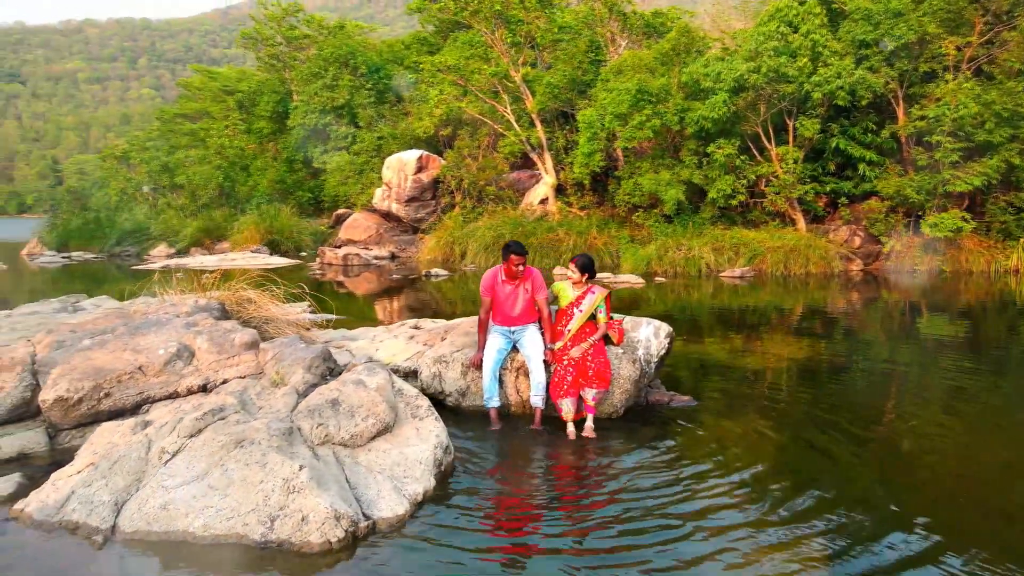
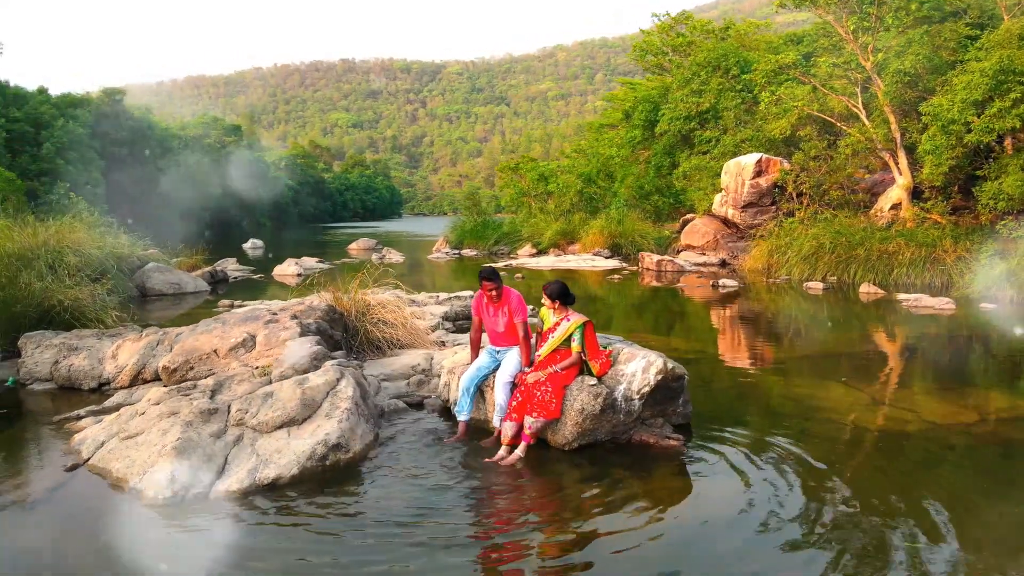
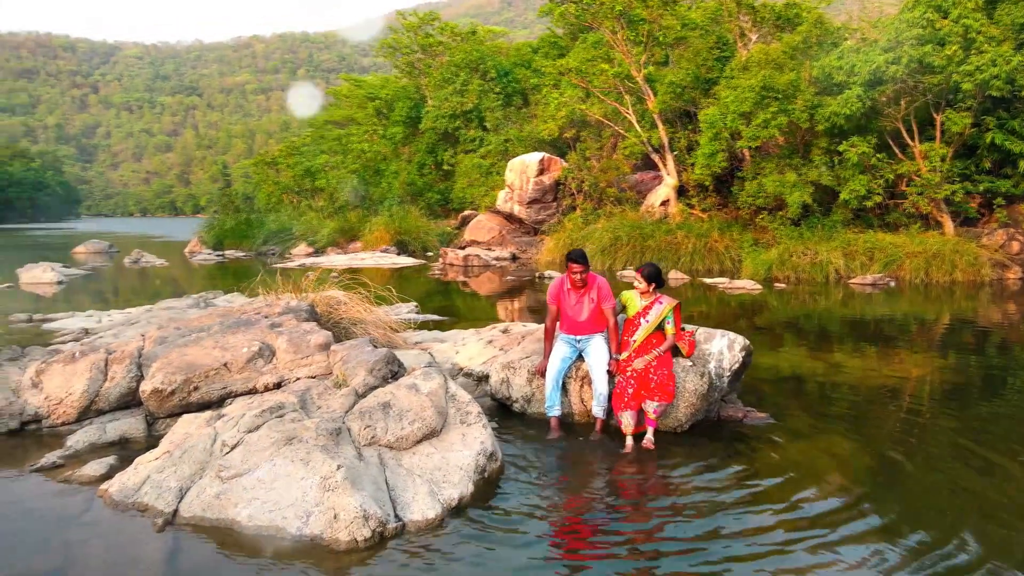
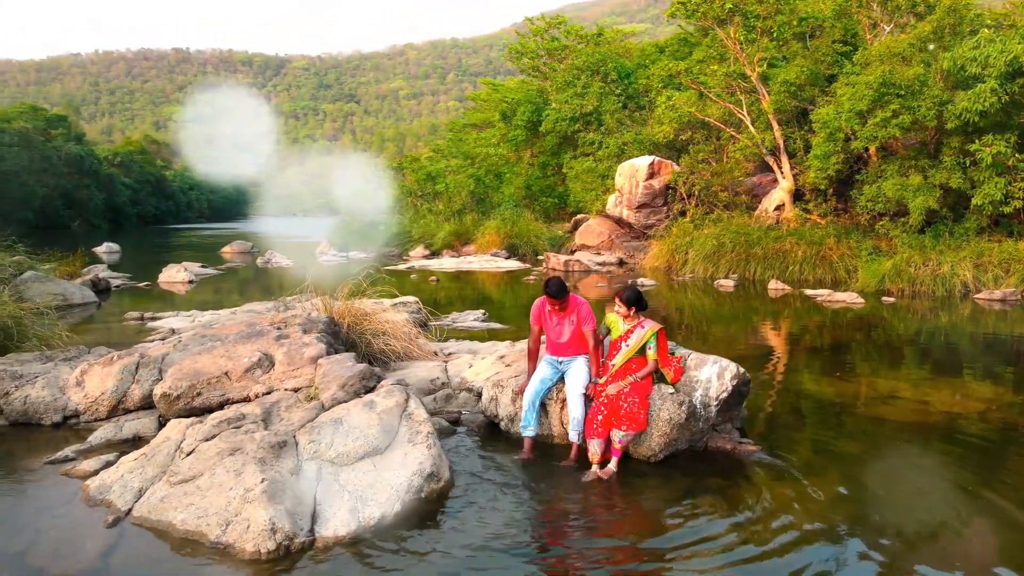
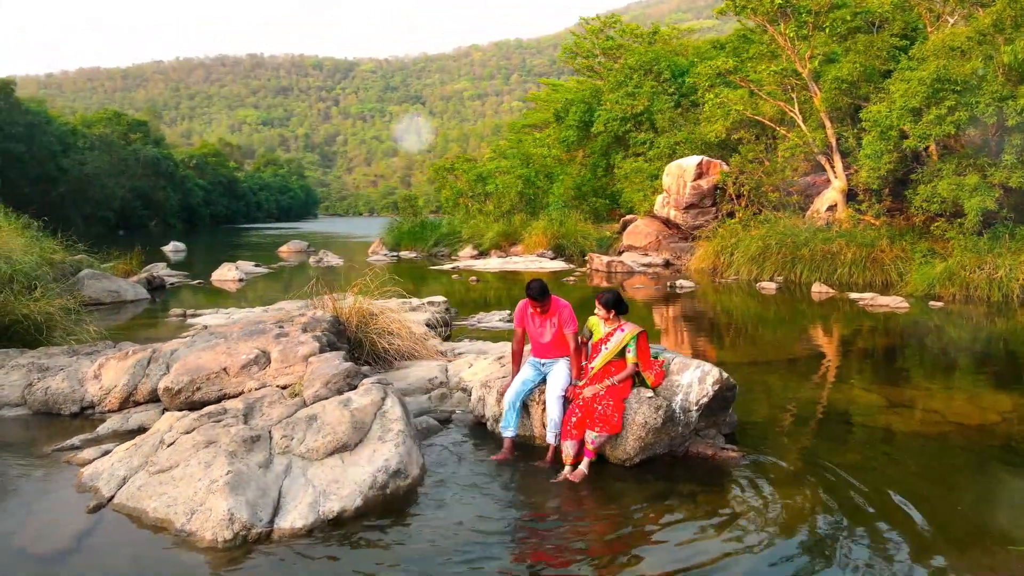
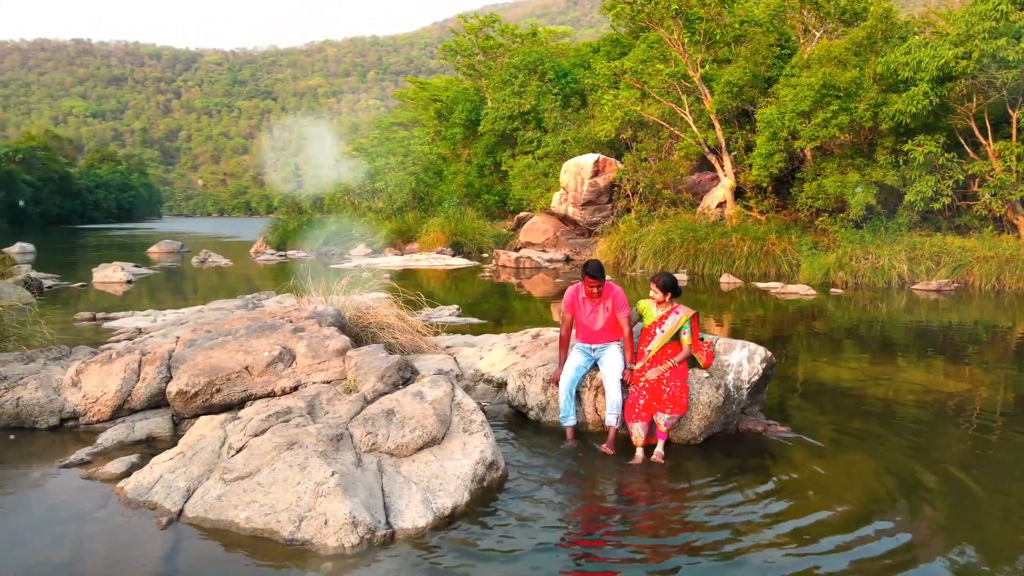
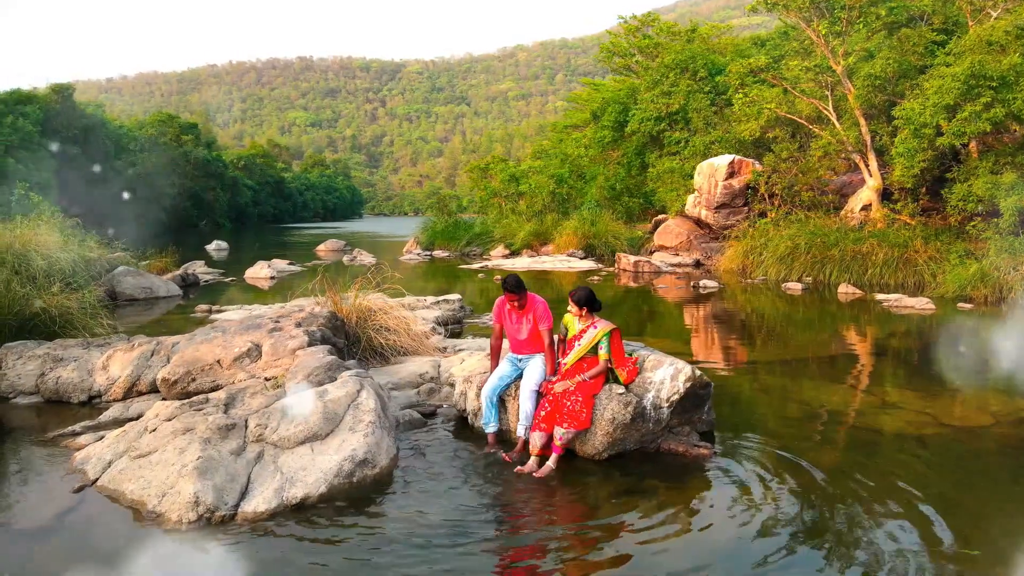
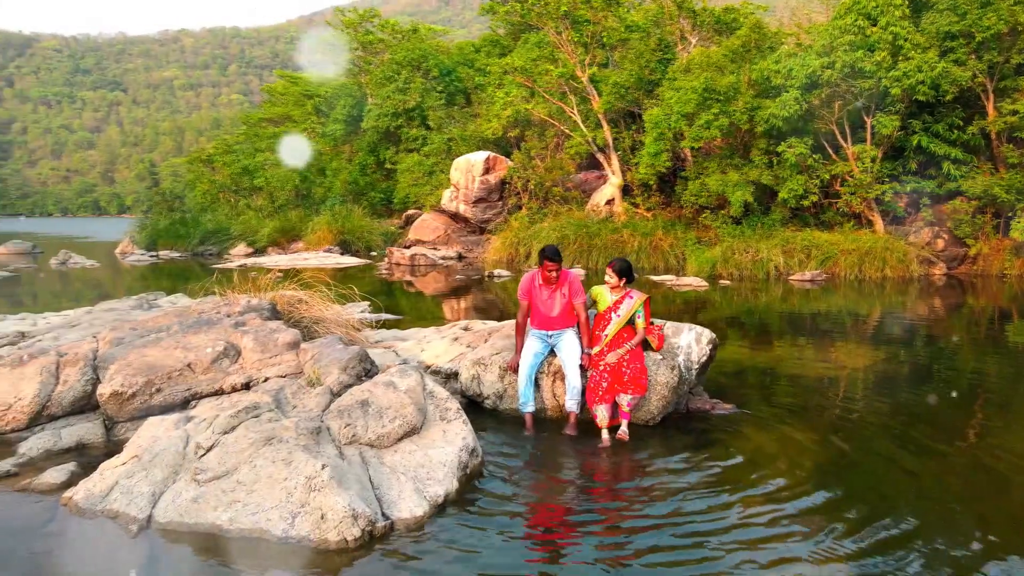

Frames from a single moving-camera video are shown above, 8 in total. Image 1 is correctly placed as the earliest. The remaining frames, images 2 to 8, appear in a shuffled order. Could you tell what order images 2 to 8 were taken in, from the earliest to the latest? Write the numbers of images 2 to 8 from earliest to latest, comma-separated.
8, 3, 6, 4, 5, 7, 2
